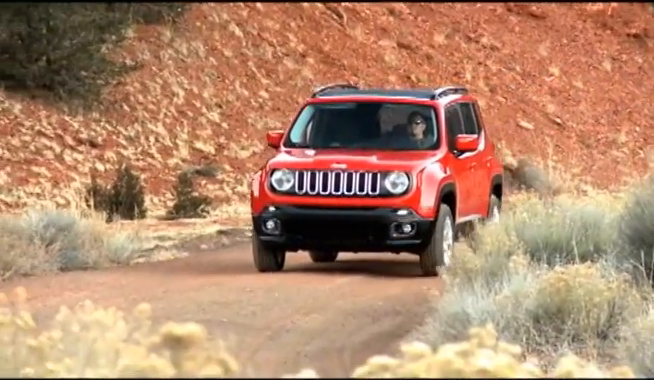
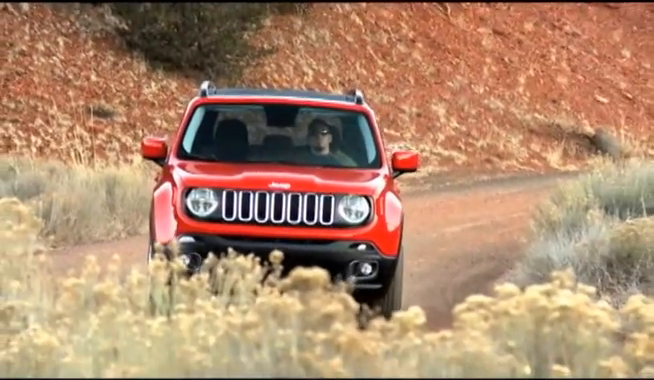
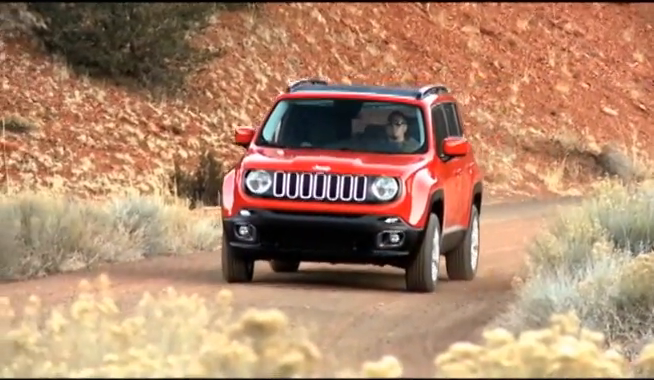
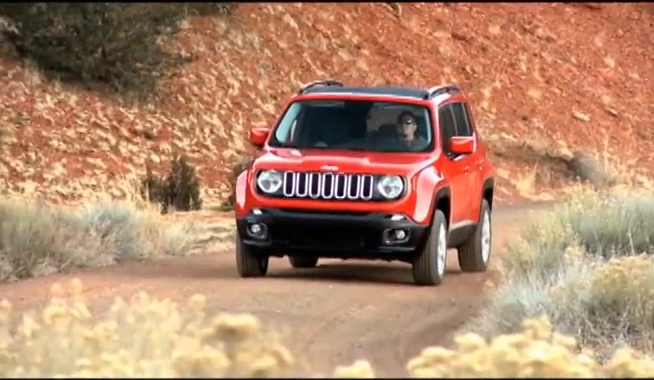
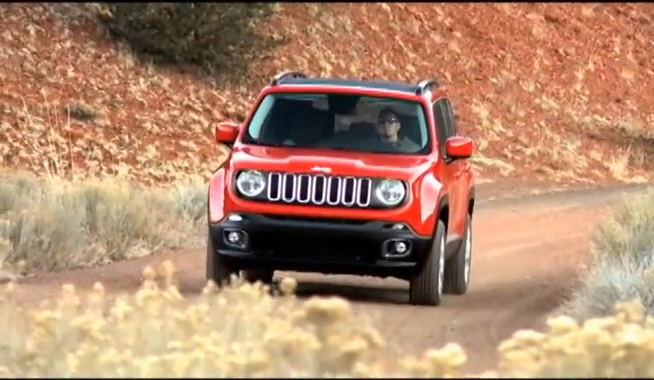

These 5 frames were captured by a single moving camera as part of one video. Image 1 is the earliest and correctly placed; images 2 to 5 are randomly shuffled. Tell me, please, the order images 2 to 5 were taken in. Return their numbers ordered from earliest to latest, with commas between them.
4, 3, 5, 2
